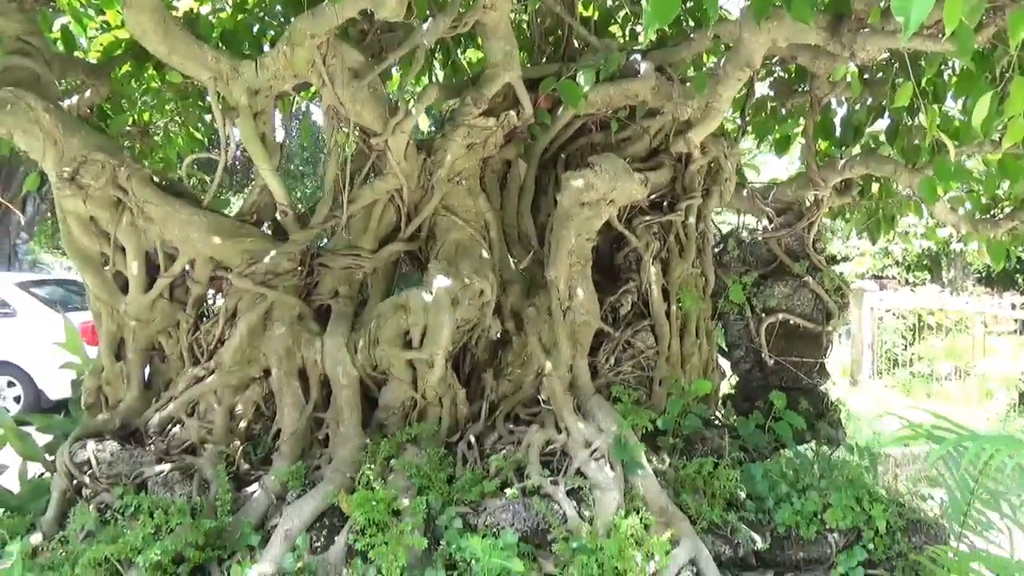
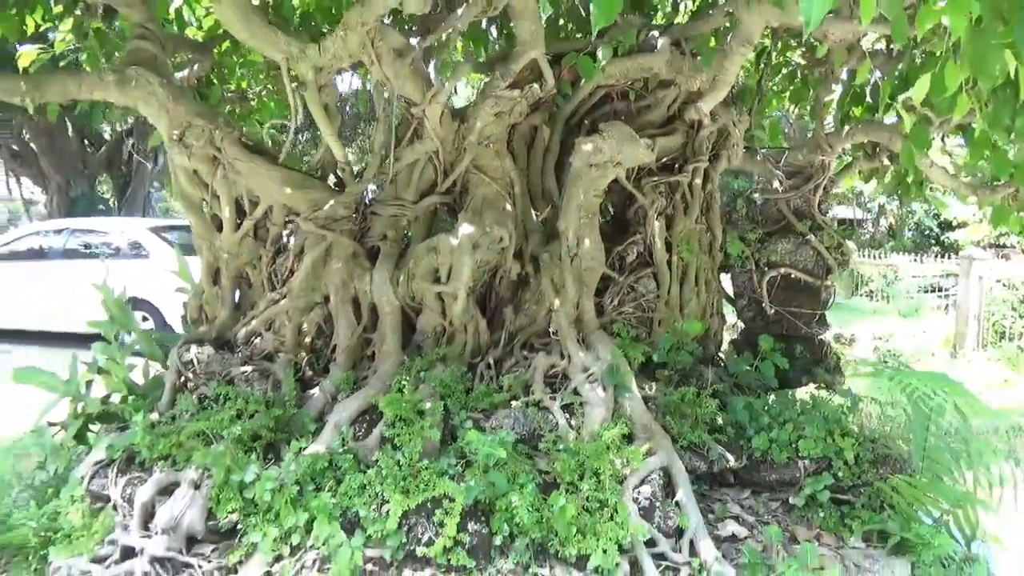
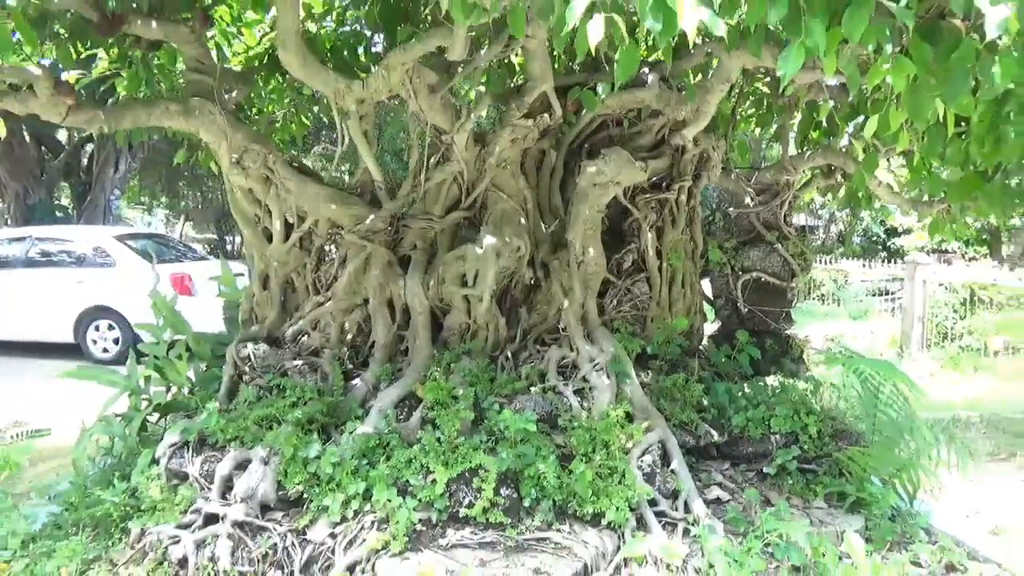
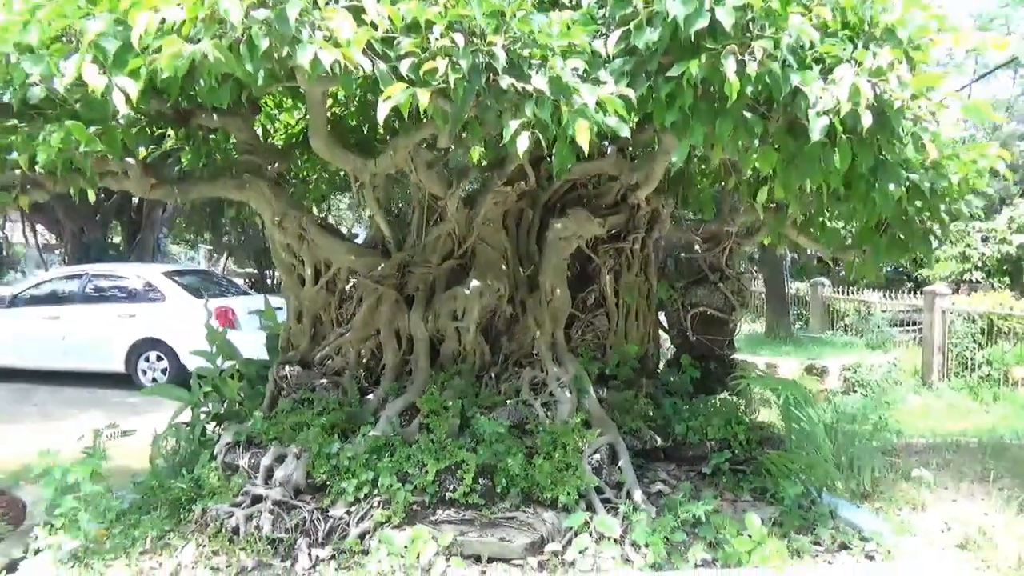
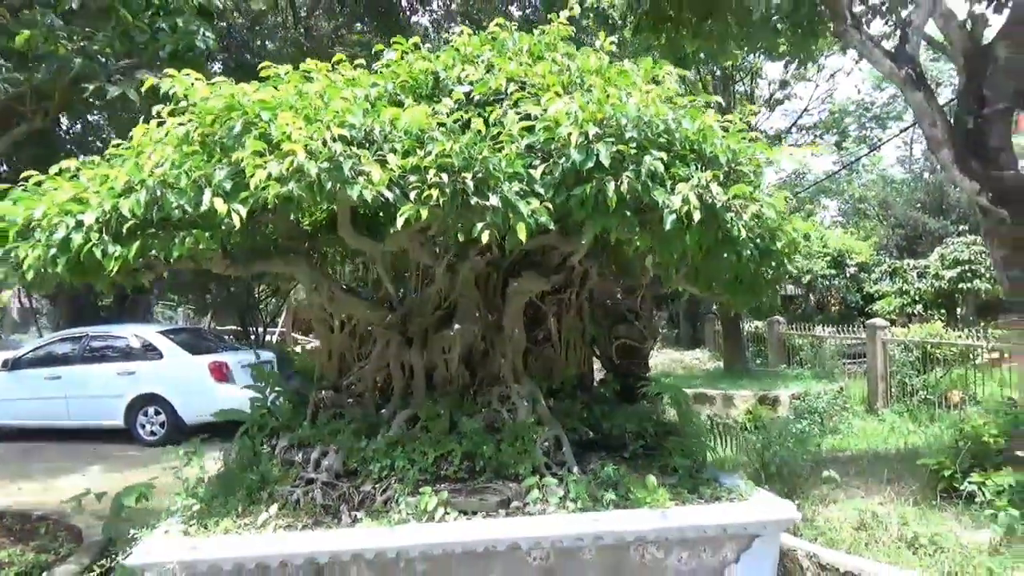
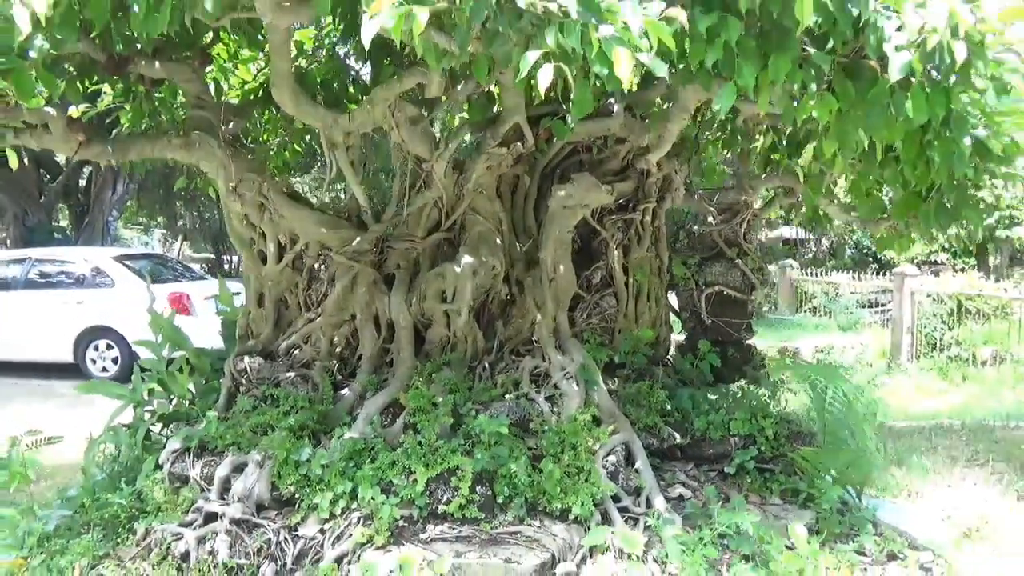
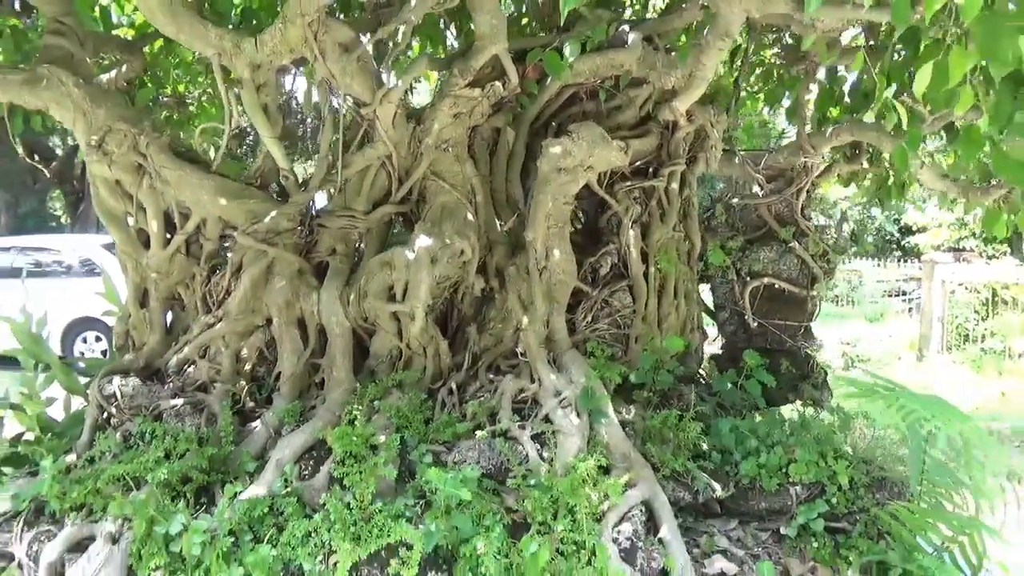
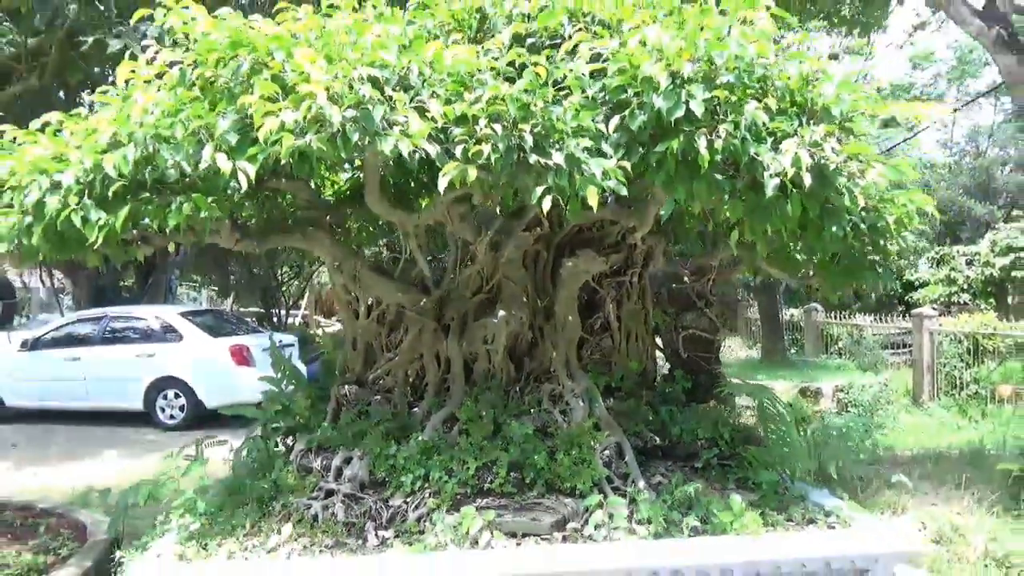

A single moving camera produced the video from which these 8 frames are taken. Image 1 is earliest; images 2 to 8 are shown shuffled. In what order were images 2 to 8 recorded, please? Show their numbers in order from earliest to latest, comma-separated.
7, 2, 3, 6, 4, 8, 5
